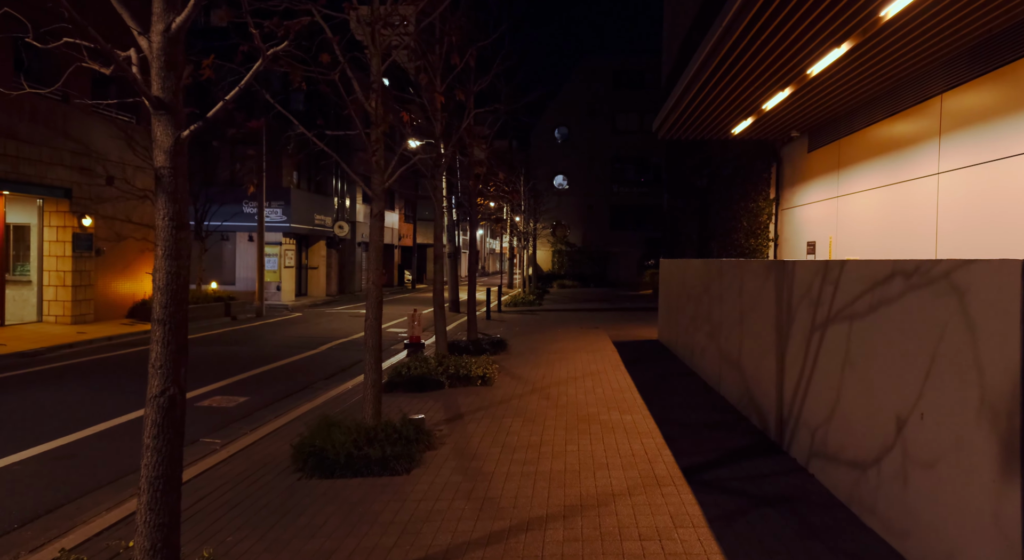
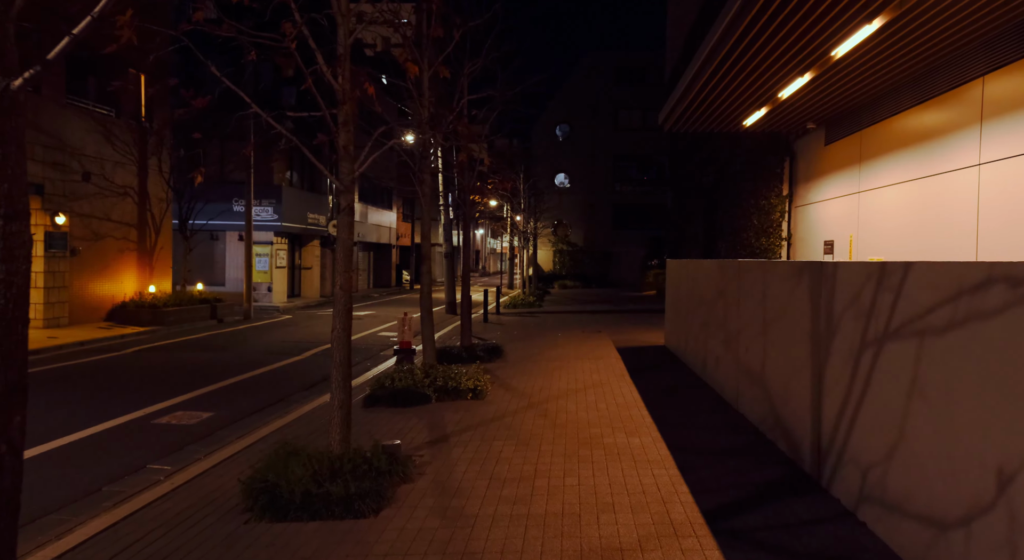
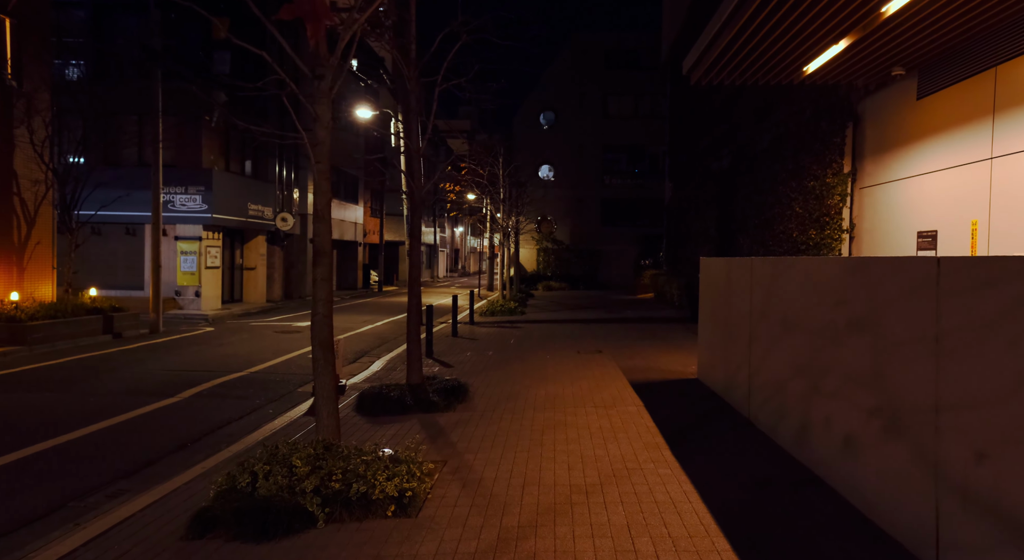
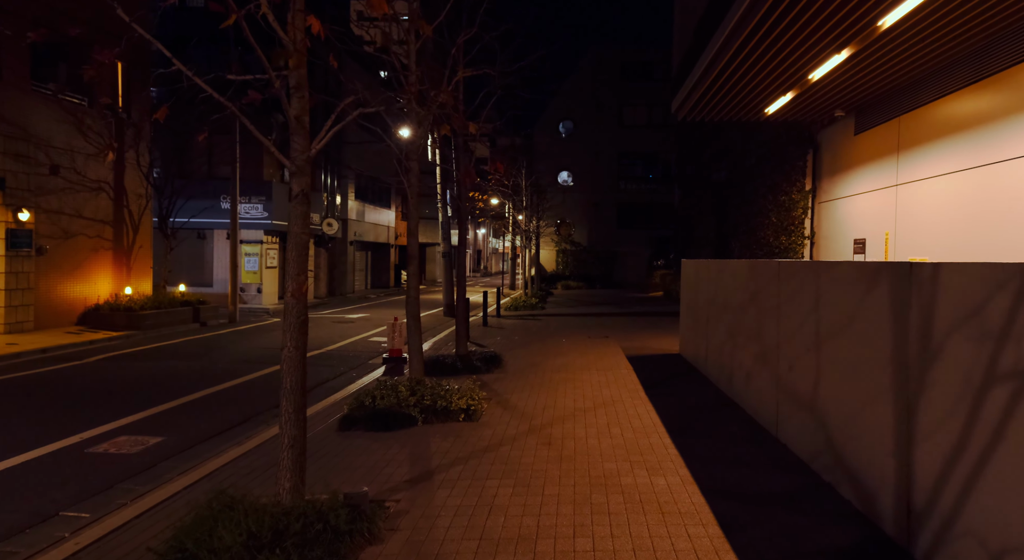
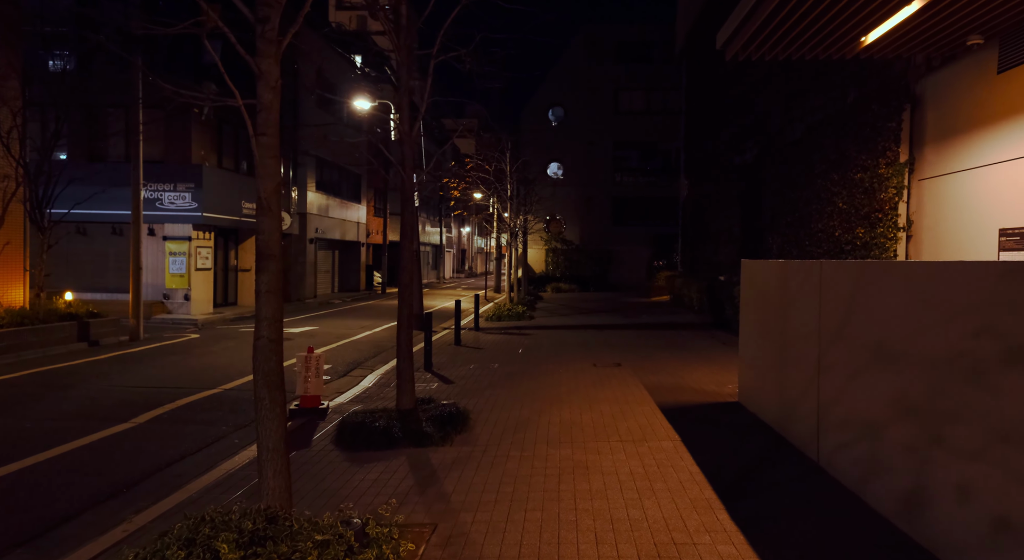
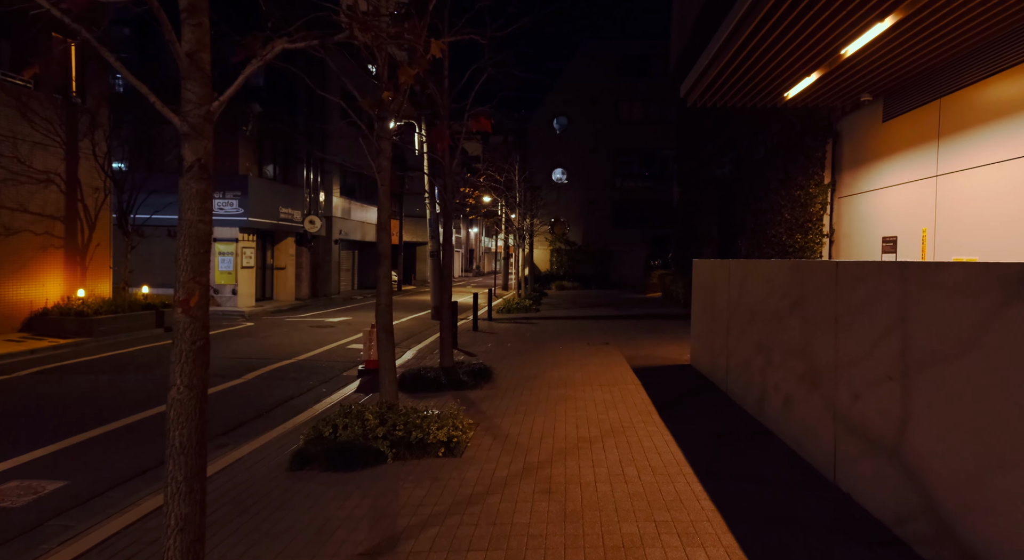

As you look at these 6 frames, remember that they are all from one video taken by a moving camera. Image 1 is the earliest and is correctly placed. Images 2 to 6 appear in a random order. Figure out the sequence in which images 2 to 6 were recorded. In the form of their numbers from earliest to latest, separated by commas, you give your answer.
2, 4, 6, 3, 5
